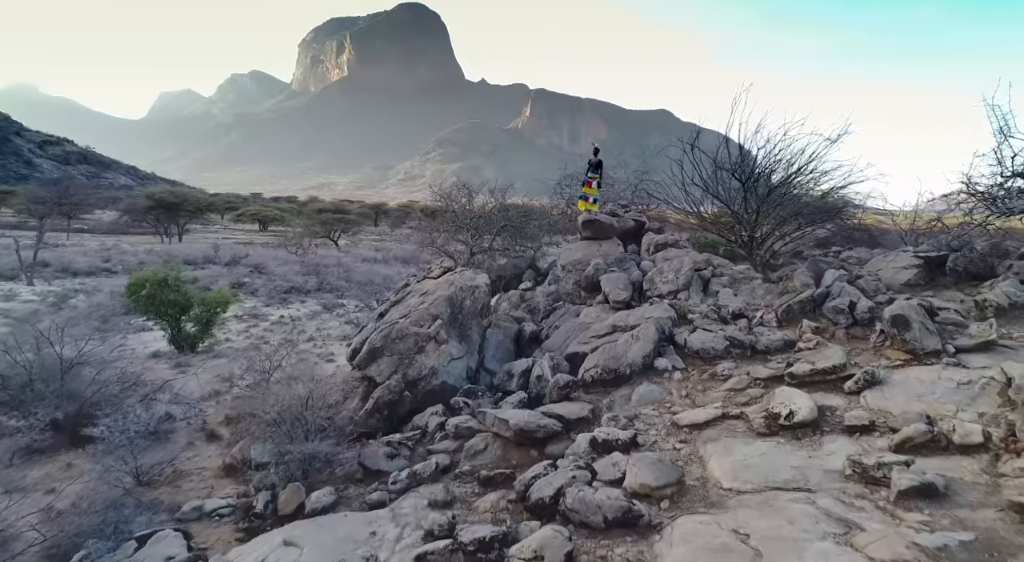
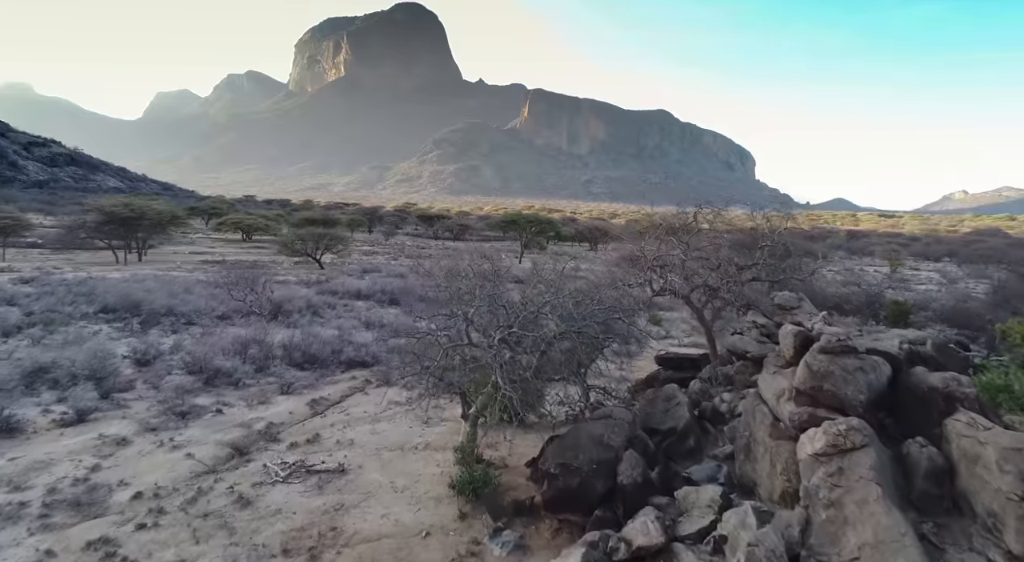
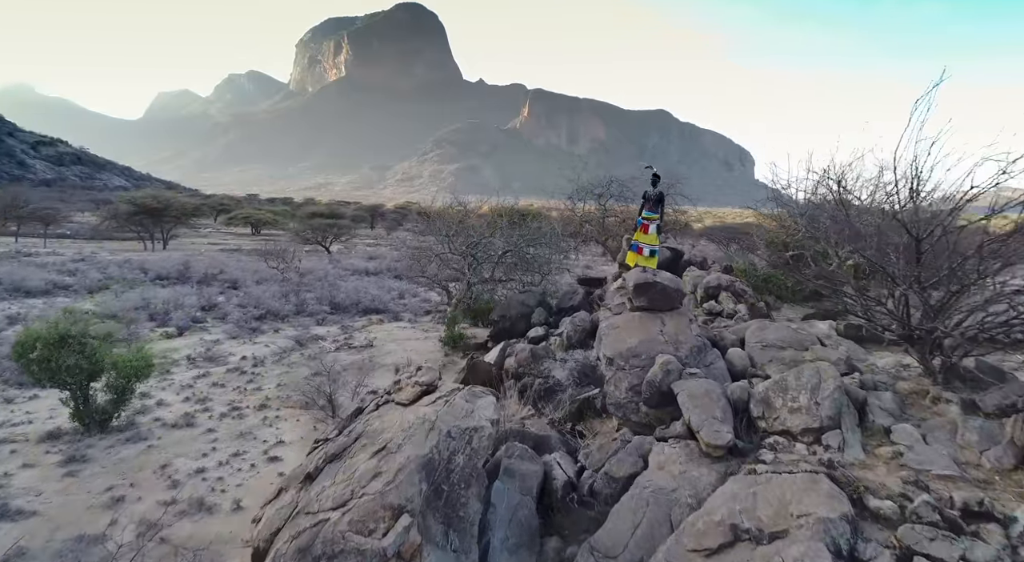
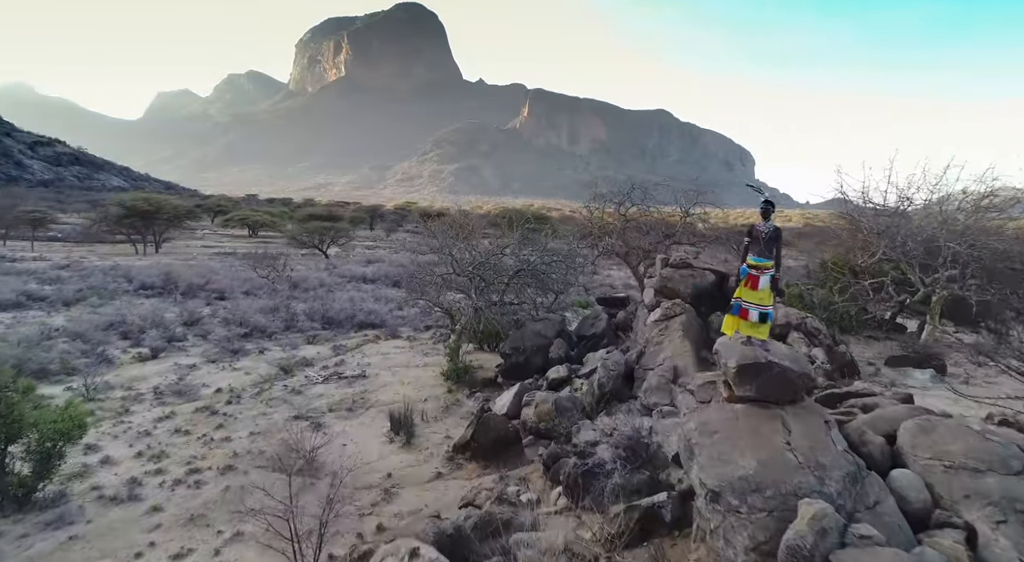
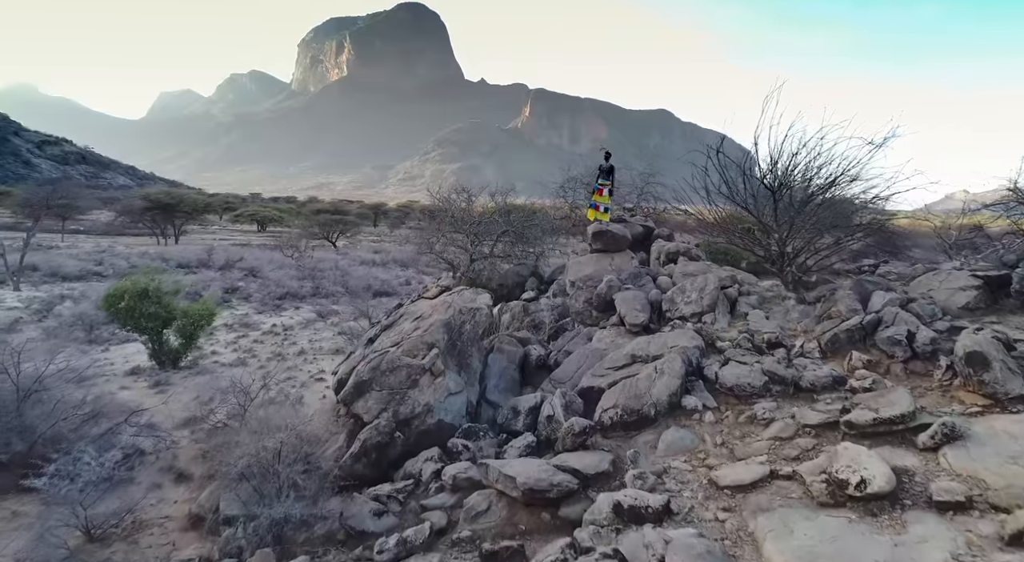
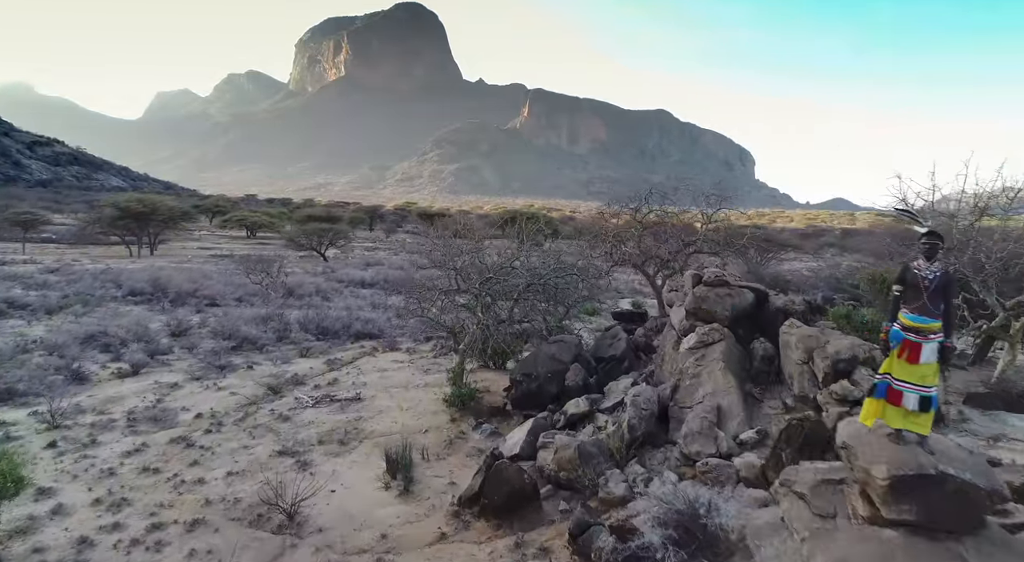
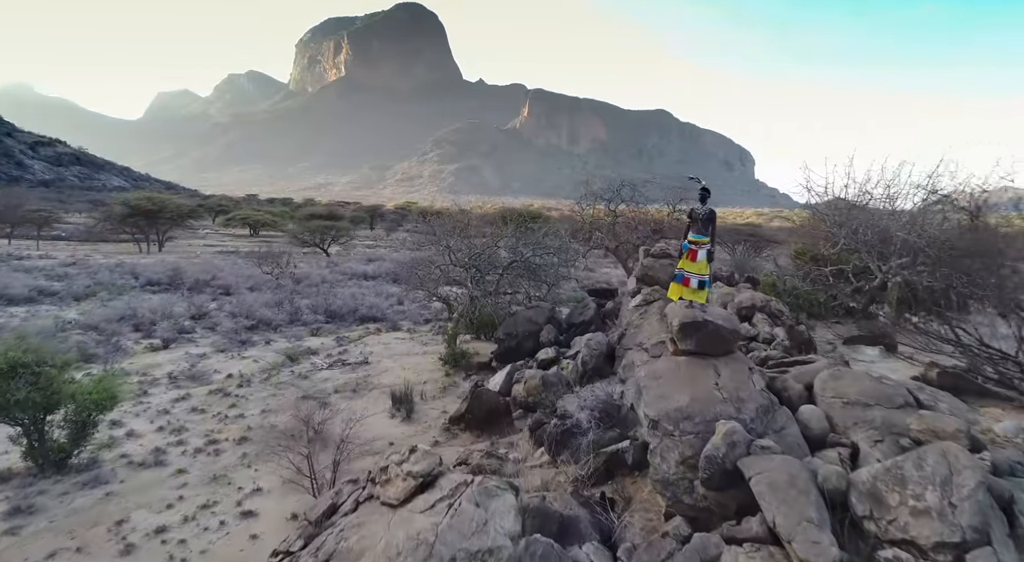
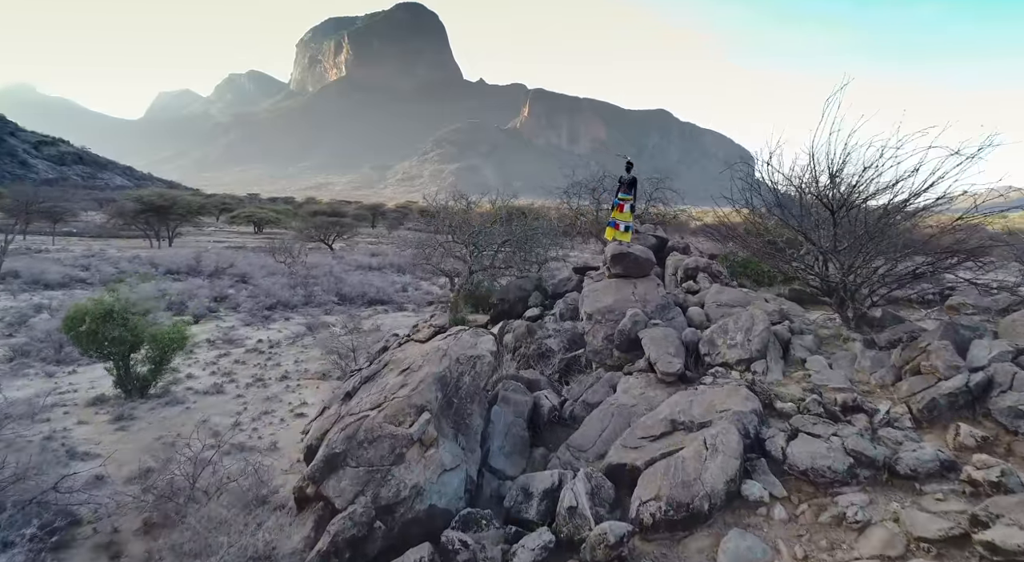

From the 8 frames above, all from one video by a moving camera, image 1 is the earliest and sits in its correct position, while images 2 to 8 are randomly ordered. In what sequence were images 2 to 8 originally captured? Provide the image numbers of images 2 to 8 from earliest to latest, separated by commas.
5, 8, 3, 7, 4, 6, 2
